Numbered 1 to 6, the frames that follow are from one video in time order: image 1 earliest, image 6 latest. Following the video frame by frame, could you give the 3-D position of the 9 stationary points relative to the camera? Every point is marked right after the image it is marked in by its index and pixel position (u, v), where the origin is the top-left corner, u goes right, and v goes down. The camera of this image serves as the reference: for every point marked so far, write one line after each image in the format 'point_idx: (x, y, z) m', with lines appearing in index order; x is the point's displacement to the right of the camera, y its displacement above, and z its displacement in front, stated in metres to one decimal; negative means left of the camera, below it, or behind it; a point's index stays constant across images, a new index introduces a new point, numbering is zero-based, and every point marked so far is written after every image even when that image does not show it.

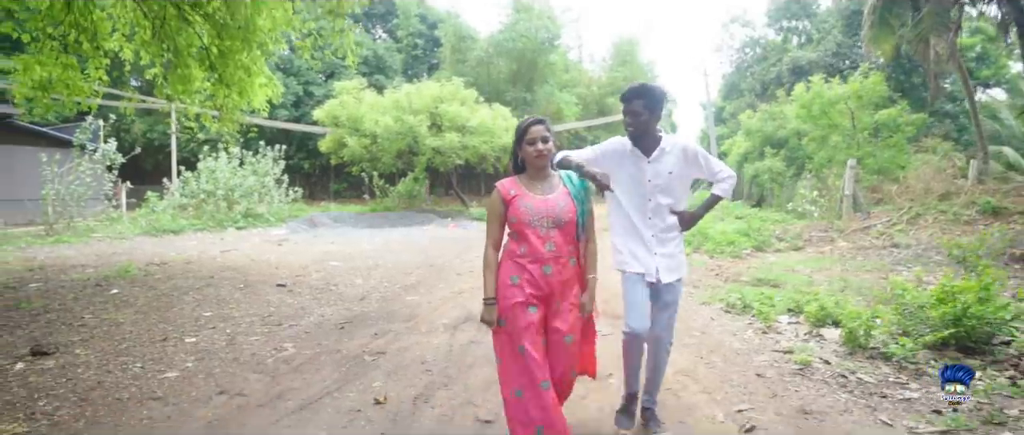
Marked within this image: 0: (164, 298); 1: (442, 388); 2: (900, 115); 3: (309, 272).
0: (-3.4, -0.8, +5.7) m
1: (-0.4, -0.9, +3.0) m
2: (+8.9, +2.4, +13.0) m
3: (-2.5, -0.7, +7.2) m
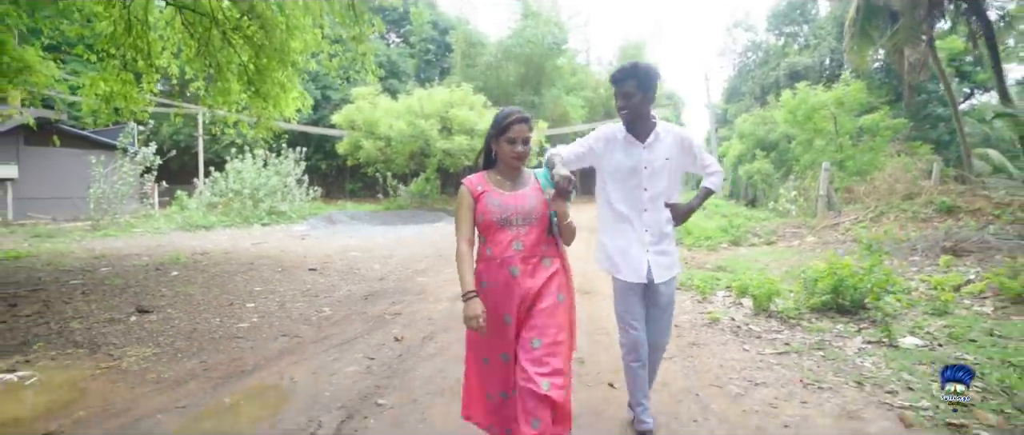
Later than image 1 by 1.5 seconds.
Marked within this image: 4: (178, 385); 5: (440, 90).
0: (-3.5, -0.7, +6.8) m
1: (-0.5, -0.8, +4.1) m
2: (+9.0, +2.4, +13.9) m
3: (-2.6, -0.6, +8.3) m
4: (-1.8, -0.9, +3.1) m
5: (-2.3, +4.0, +18.0) m
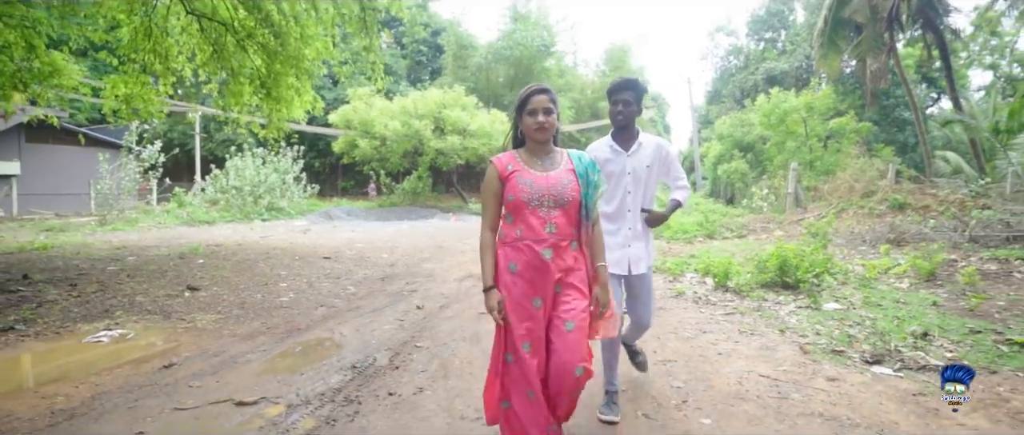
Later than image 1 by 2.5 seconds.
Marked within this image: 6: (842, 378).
0: (-3.6, -0.6, +7.6) m
1: (-0.5, -0.7, +5.0) m
2: (+8.8, +2.5, +14.9) m
3: (-2.7, -0.5, +9.1) m
4: (-1.8, -0.8, +3.9) m
5: (-2.6, +4.2, +18.8) m
6: (+1.6, -0.8, +2.7) m
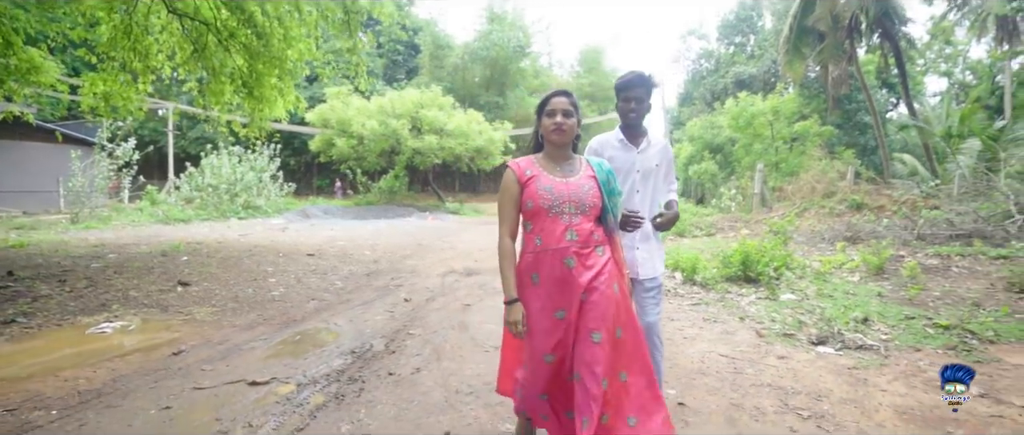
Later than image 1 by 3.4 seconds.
0: (-3.8, -0.6, +7.7) m
1: (-0.7, -0.7, +5.2) m
2: (+8.2, +2.5, +15.6) m
3: (-3.0, -0.5, +9.3) m
4: (-1.9, -0.8, +4.1) m
5: (-3.4, +4.2, +18.9) m
6: (+1.5, -0.8, +3.1) m
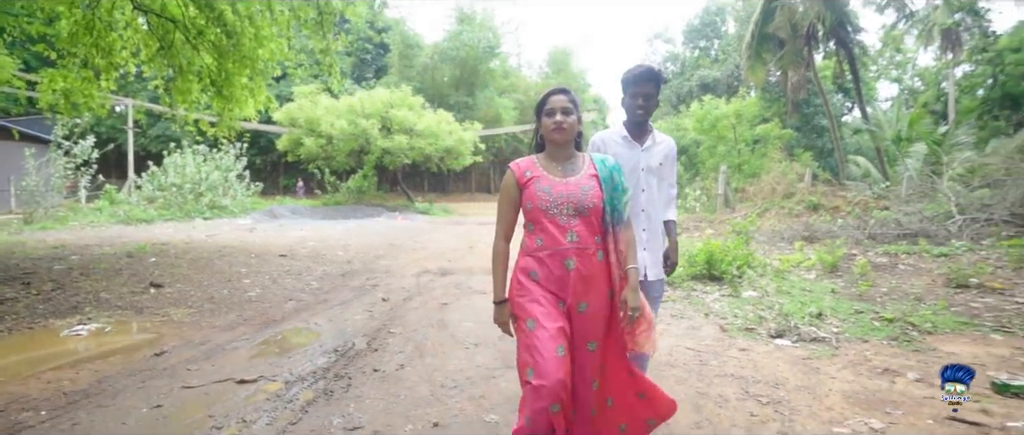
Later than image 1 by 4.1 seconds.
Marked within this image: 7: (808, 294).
0: (-4.2, -0.6, +7.7) m
1: (-0.9, -0.7, +5.4) m
2: (+7.4, +2.5, +16.2) m
3: (-3.5, -0.5, +9.3) m
4: (-2.0, -0.8, +4.2) m
5: (-4.3, +4.2, +18.9) m
6: (+1.4, -0.8, +3.3) m
7: (+2.6, -0.7, +4.9) m
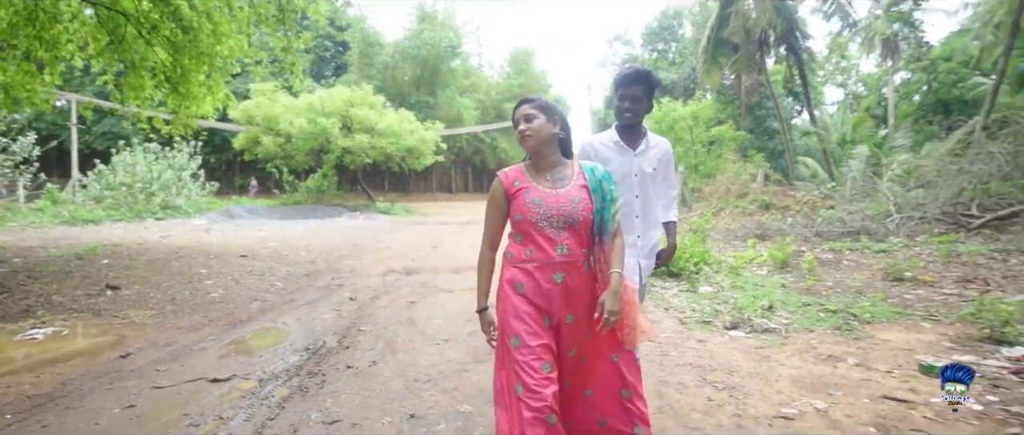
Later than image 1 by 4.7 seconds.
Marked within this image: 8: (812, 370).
0: (-4.7, -0.6, +7.5) m
1: (-1.2, -0.7, +5.4) m
2: (+6.3, +2.5, +16.8) m
3: (-4.0, -0.5, +9.1) m
4: (-2.3, -0.8, +4.1) m
5: (-5.6, +4.2, +18.7) m
6: (+1.2, -0.8, +3.5) m
7: (+2.3, -0.6, +5.2) m
8: (+1.5, -0.8, +2.9) m
